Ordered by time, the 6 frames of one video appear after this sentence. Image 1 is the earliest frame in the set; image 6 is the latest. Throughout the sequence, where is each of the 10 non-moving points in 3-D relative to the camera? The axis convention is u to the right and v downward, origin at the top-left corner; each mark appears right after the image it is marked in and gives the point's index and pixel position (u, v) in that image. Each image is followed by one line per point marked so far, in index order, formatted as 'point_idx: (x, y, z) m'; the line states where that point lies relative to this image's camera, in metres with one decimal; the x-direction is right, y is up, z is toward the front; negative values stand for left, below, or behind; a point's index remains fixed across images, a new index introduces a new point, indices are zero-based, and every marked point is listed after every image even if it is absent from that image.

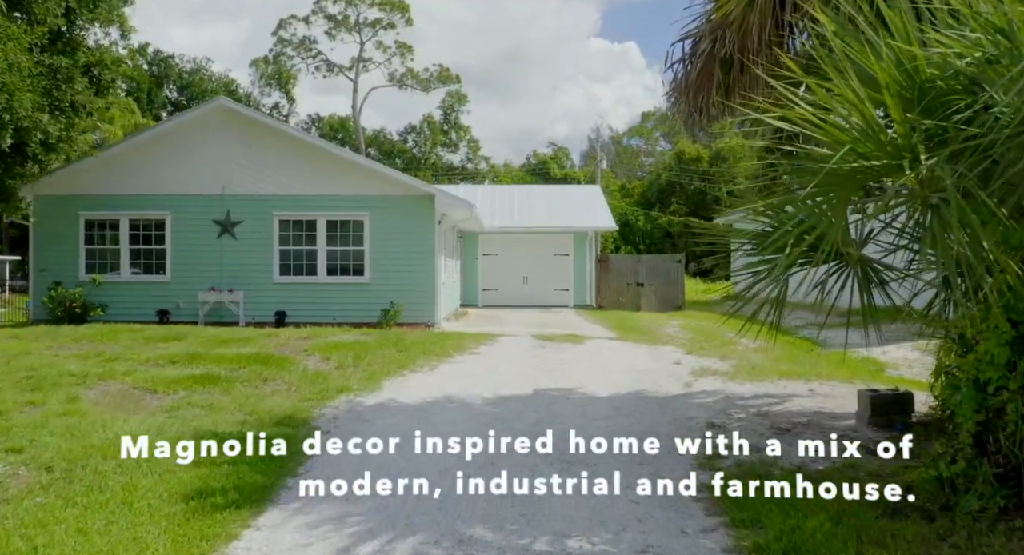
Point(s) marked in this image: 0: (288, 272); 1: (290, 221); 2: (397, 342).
0: (-4.7, +0.1, +13.2) m
1: (-4.7, +1.2, +13.2) m
2: (-1.9, -1.1, +10.4) m
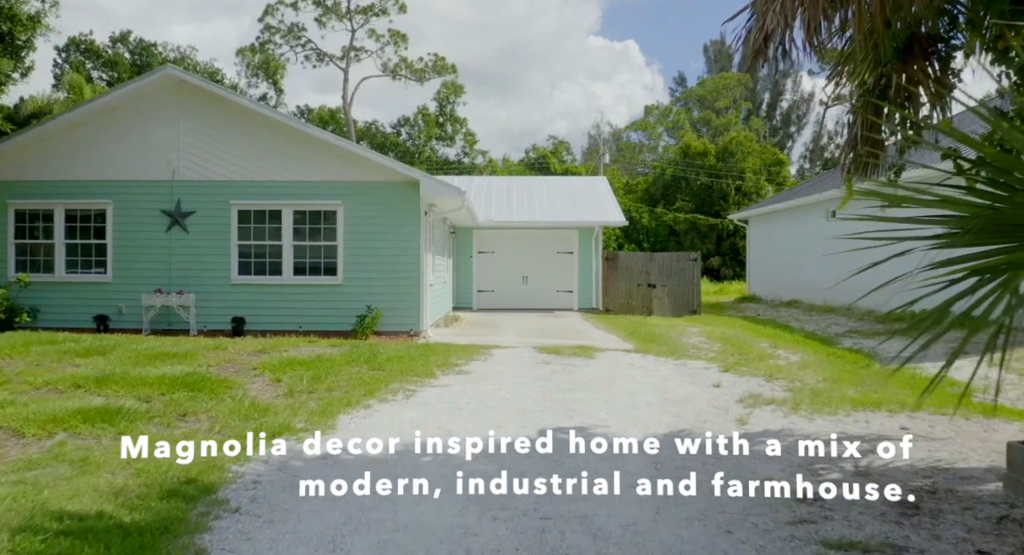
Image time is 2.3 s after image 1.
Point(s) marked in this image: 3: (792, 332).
0: (-4.8, +0.1, +11.3) m
1: (-4.7, +1.2, +11.3) m
2: (-1.9, -1.1, +8.6) m
3: (+5.6, -1.1, +12.6) m
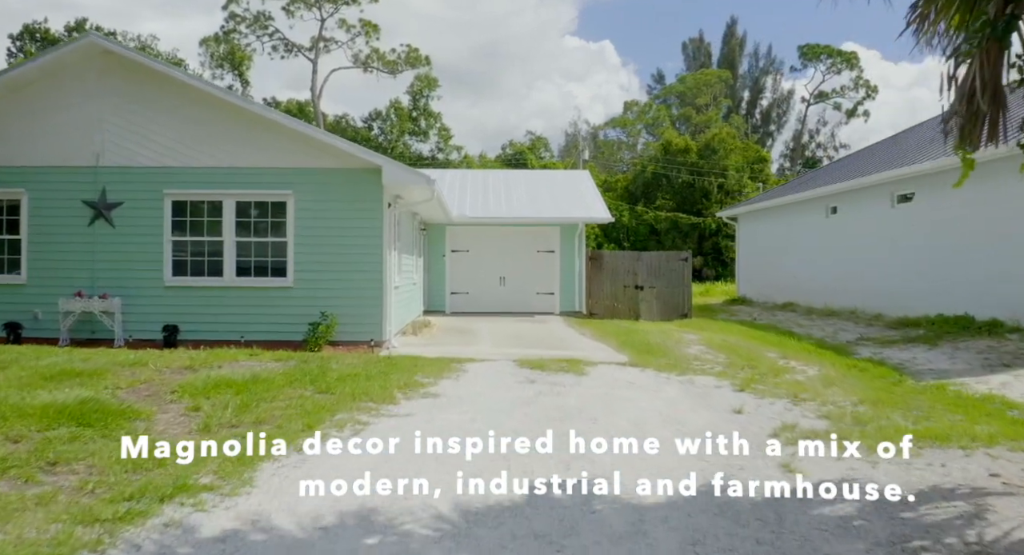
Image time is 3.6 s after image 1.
0: (-5.1, +0.1, +9.8) m
1: (-5.1, +1.2, +9.8) m
2: (-2.2, -1.1, +7.1) m
3: (+5.2, -1.2, +11.4) m
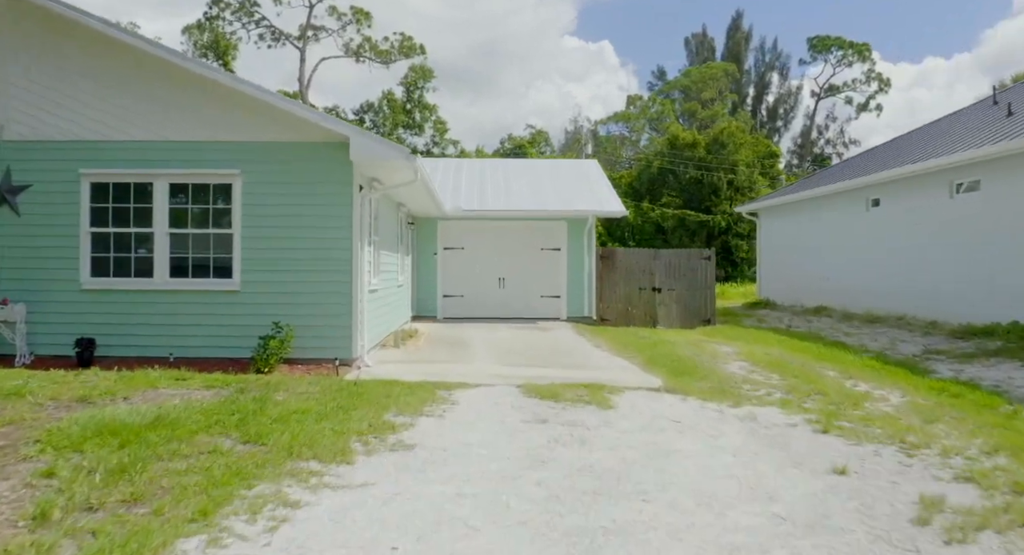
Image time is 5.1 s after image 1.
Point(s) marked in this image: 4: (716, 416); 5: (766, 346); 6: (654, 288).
0: (-5.1, +0.1, +7.9) m
1: (-5.0, +1.2, +7.9) m
2: (-2.2, -1.1, +5.2) m
3: (+5.2, -1.2, +9.6) m
4: (+1.9, -1.3, +5.8) m
5: (+4.1, -1.1, +10.3) m
6: (+3.1, -0.2, +13.8) m
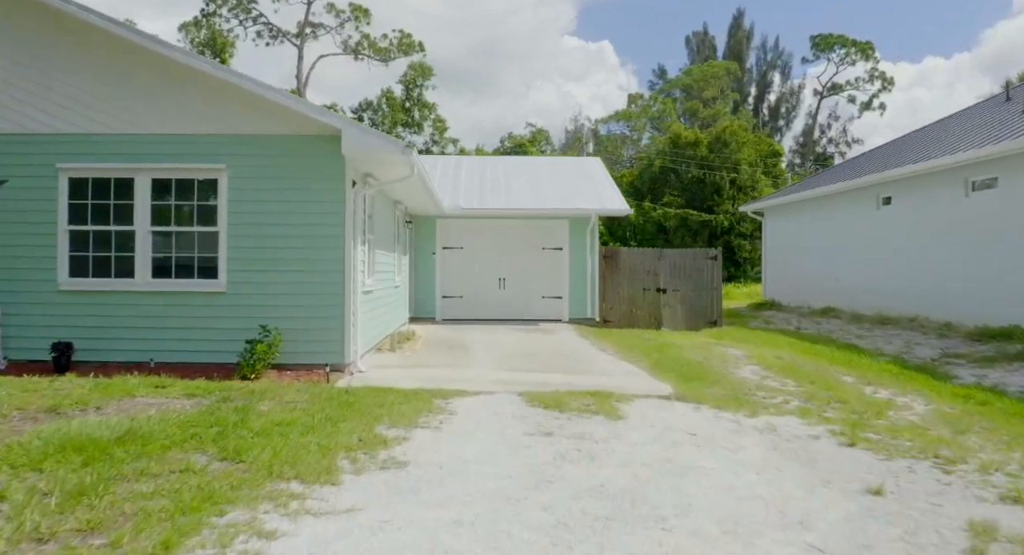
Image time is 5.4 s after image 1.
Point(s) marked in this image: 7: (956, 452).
0: (-5.1, +0.1, +7.5) m
1: (-5.0, +1.2, +7.5) m
2: (-2.1, -1.1, +4.8) m
3: (+5.2, -1.2, +9.2) m
4: (+1.9, -1.3, +5.4) m
5: (+4.2, -1.1, +9.9) m
6: (+3.1, -0.2, +13.4) m
7: (+3.5, -1.4, +5.0) m
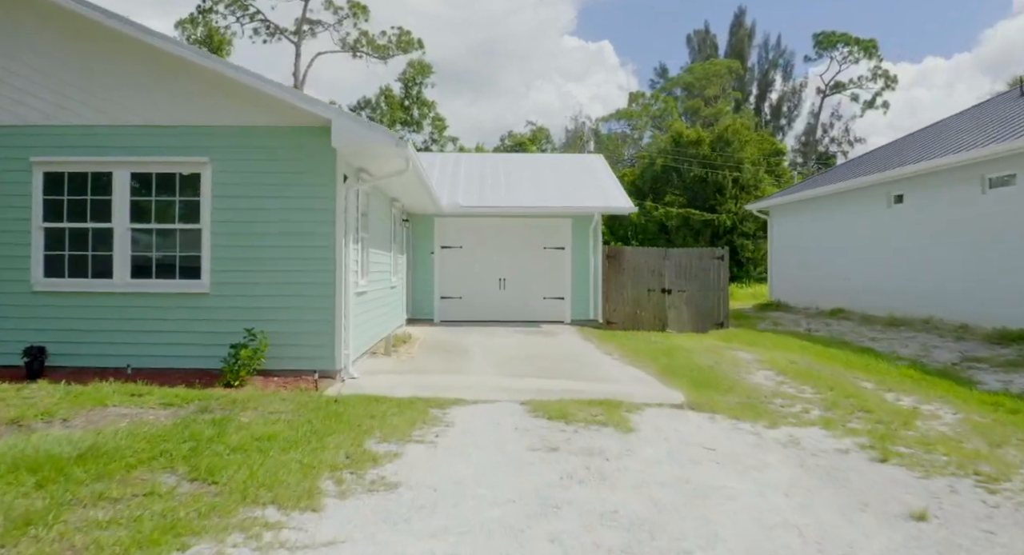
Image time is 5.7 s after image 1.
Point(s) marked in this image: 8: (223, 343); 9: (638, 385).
0: (-5.1, +0.1, +7.1) m
1: (-5.0, +1.2, +7.1) m
2: (-2.1, -1.1, +4.4) m
3: (+5.2, -1.2, +8.7) m
4: (+1.9, -1.3, +5.0) m
5: (+4.2, -1.1, +9.5) m
6: (+3.1, -0.2, +13.0) m
7: (+3.5, -1.4, +4.6) m
8: (-3.2, -0.7, +7.0) m
9: (+1.4, -1.2, +6.8) m
